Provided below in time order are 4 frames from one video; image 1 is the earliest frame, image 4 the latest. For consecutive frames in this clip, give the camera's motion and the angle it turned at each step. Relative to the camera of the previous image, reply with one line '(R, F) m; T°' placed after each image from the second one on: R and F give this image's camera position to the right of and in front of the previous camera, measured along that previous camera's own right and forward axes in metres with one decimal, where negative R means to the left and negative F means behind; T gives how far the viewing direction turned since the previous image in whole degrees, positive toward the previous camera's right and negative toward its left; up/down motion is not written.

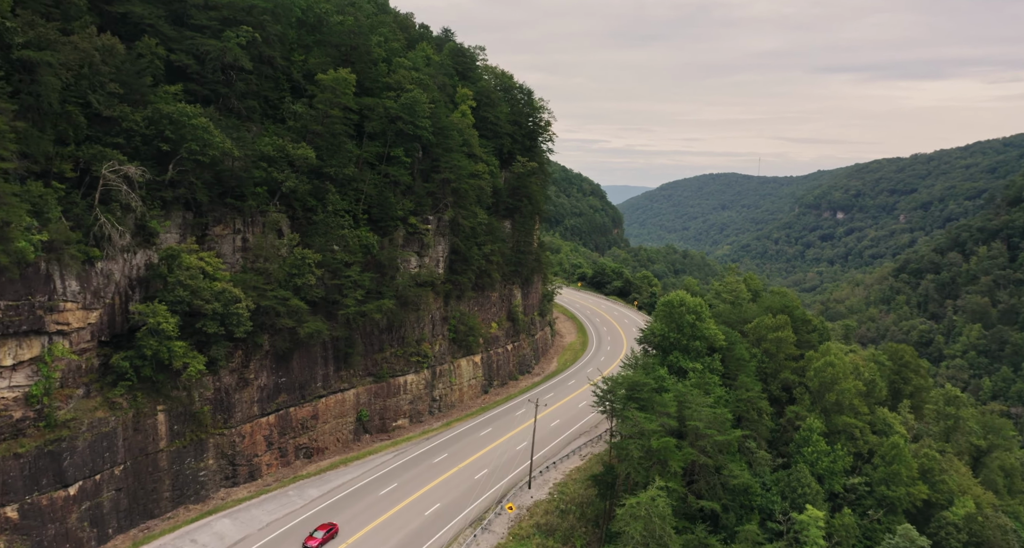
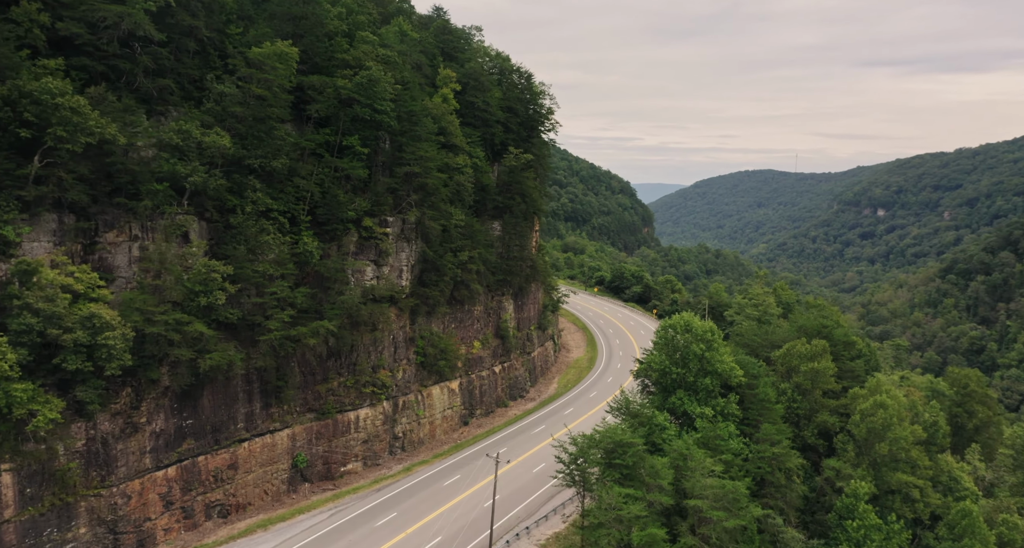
(+3.0, +8.3) m; -2°
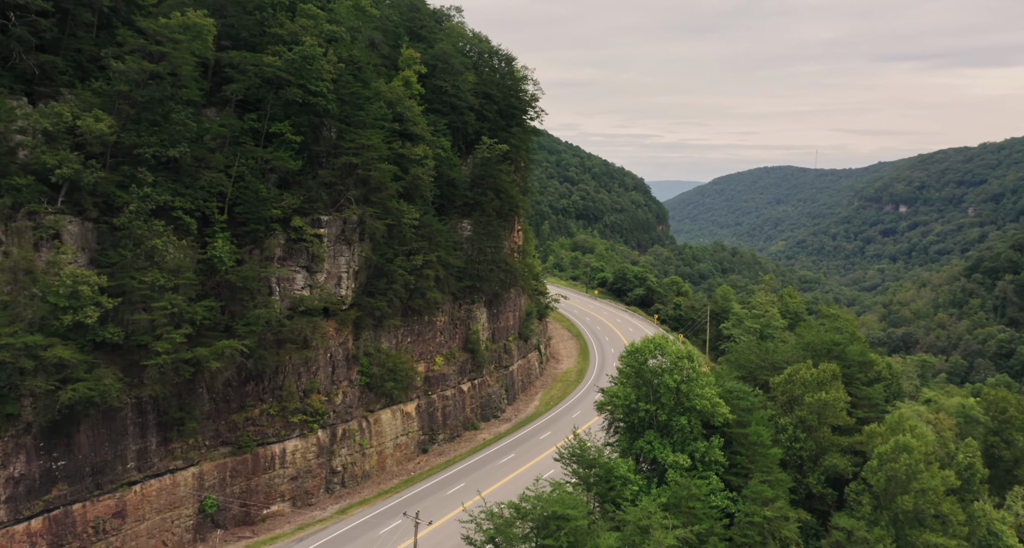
(+2.8, +5.9) m; -1°
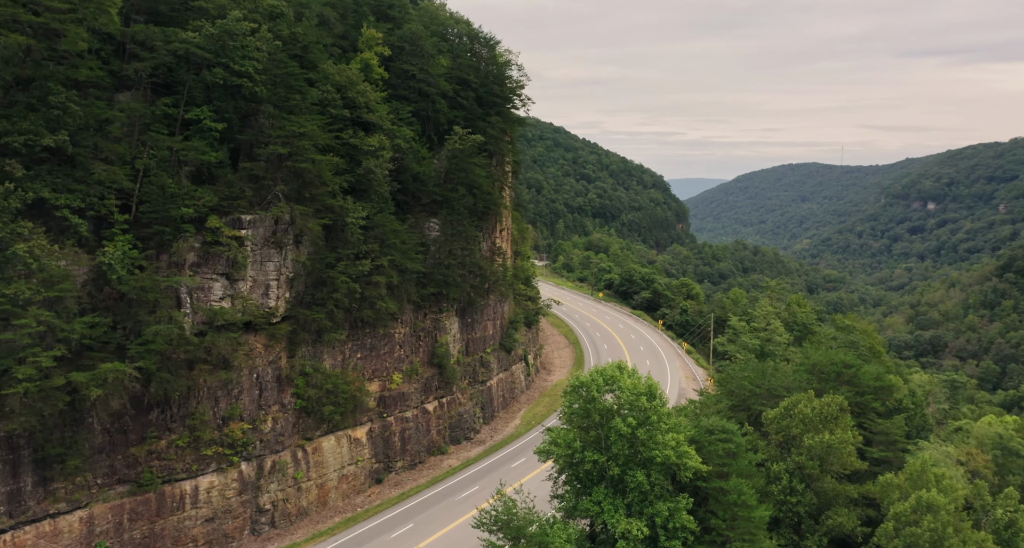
(+2.7, +5.0) m; -2°
